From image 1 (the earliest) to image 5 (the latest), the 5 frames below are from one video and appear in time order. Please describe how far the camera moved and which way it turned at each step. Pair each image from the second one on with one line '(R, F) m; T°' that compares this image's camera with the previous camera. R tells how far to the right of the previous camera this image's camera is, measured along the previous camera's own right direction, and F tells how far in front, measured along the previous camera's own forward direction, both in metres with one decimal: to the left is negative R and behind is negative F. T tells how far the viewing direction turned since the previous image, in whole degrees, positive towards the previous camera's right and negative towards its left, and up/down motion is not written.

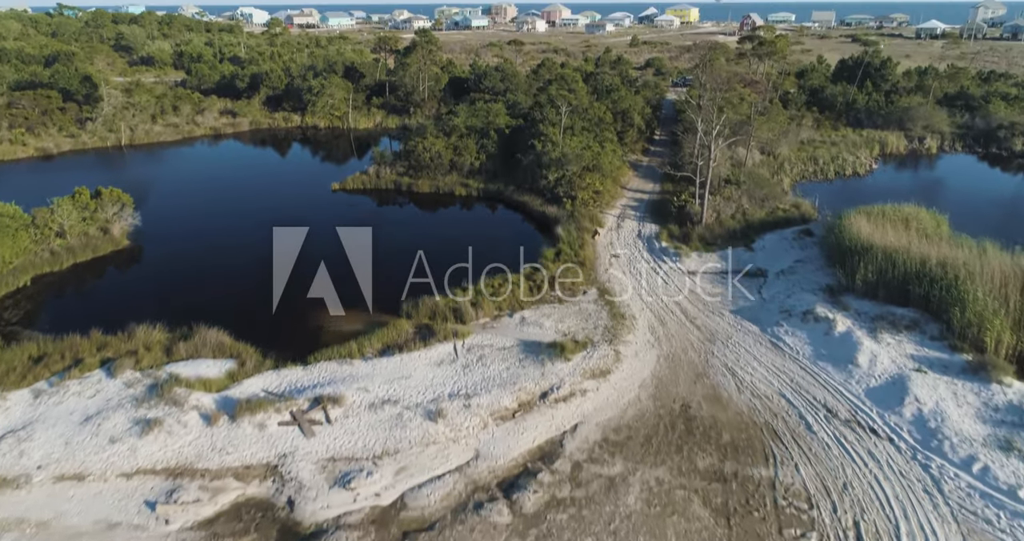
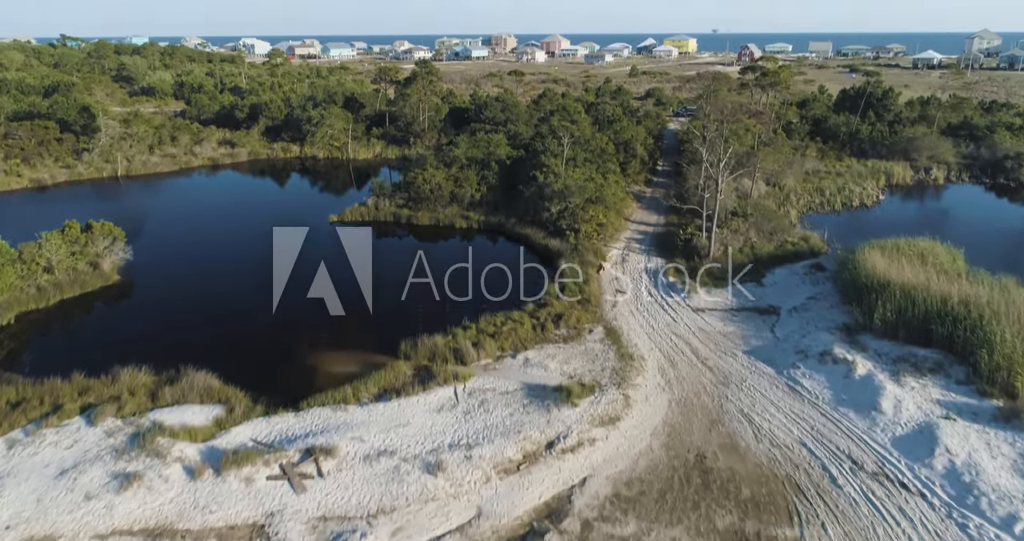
(-0.1, +0.6) m; 0°
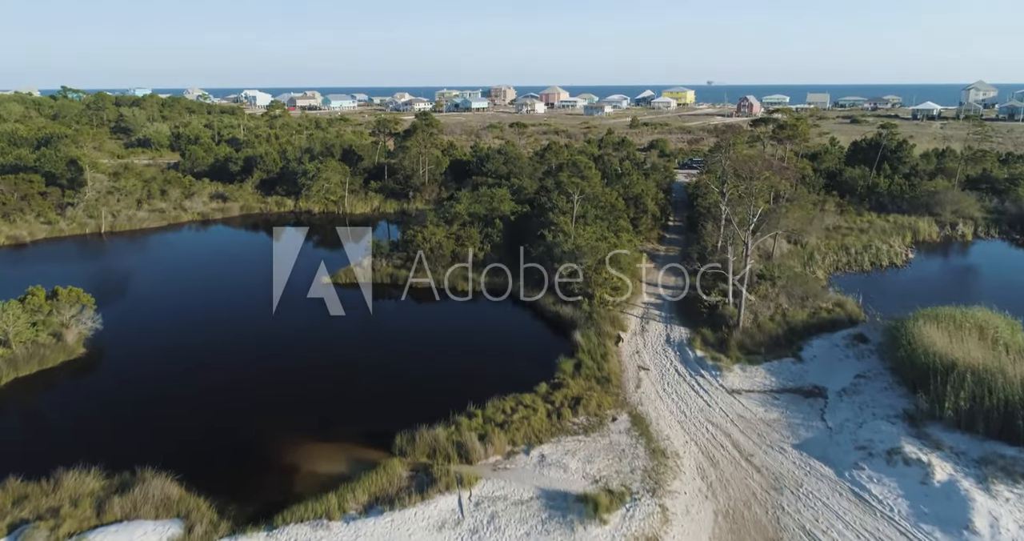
(-0.3, +1.9) m; 0°
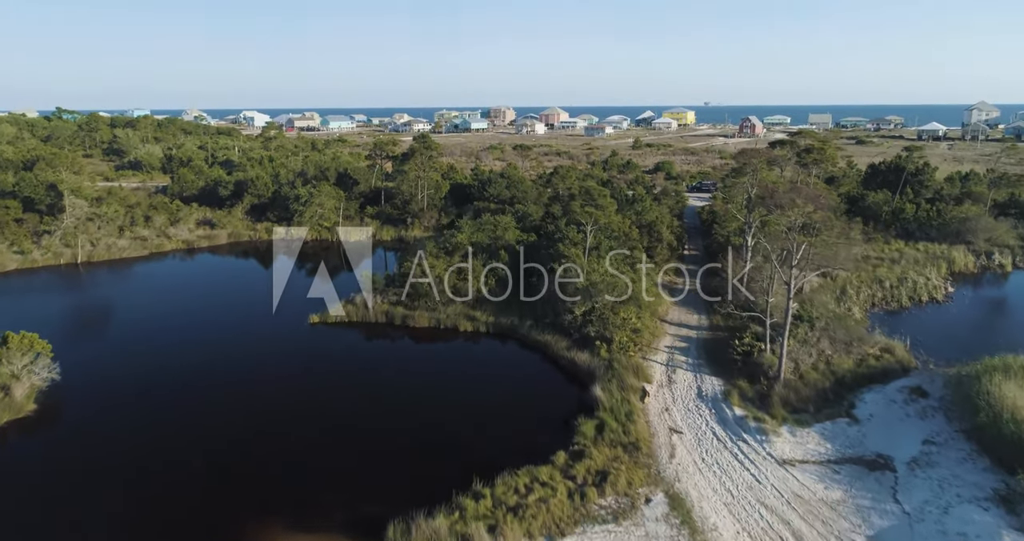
(-0.3, +2.1) m; 0°
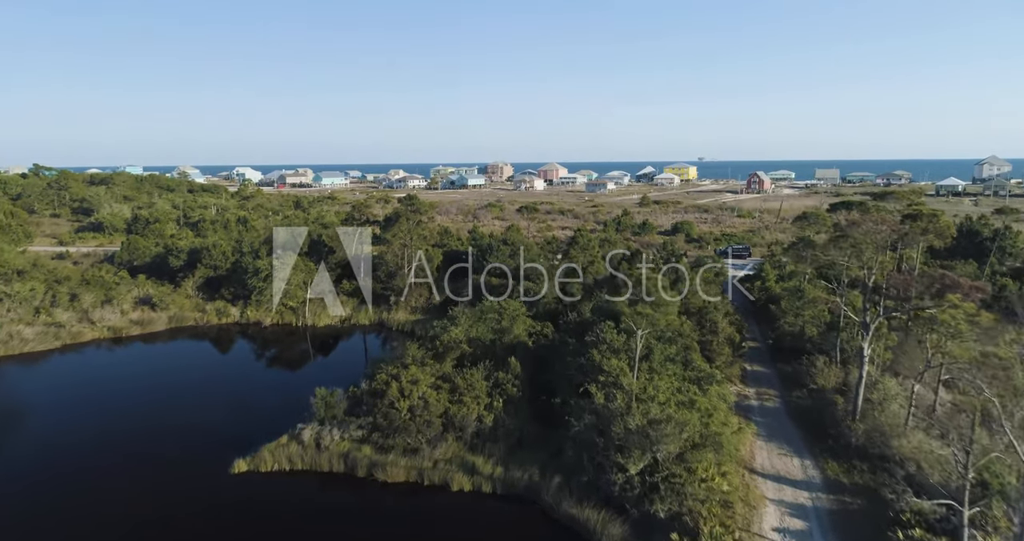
(-0.4, +6.7) m; 0°
